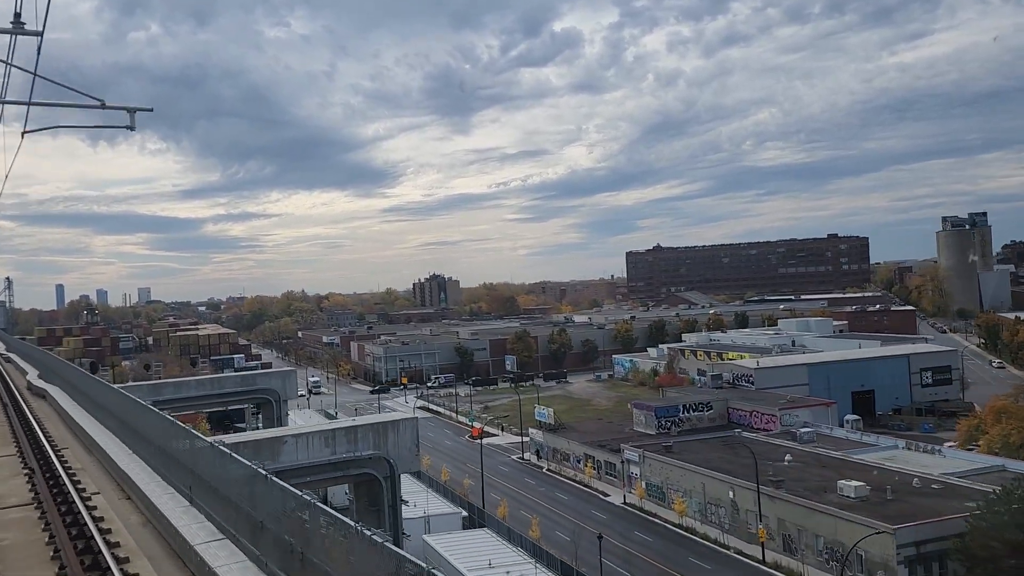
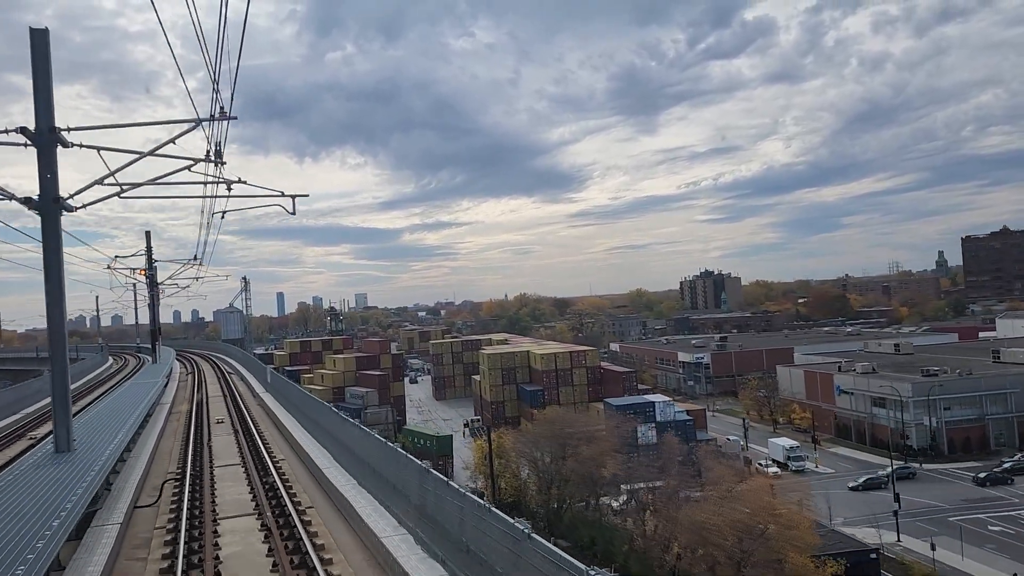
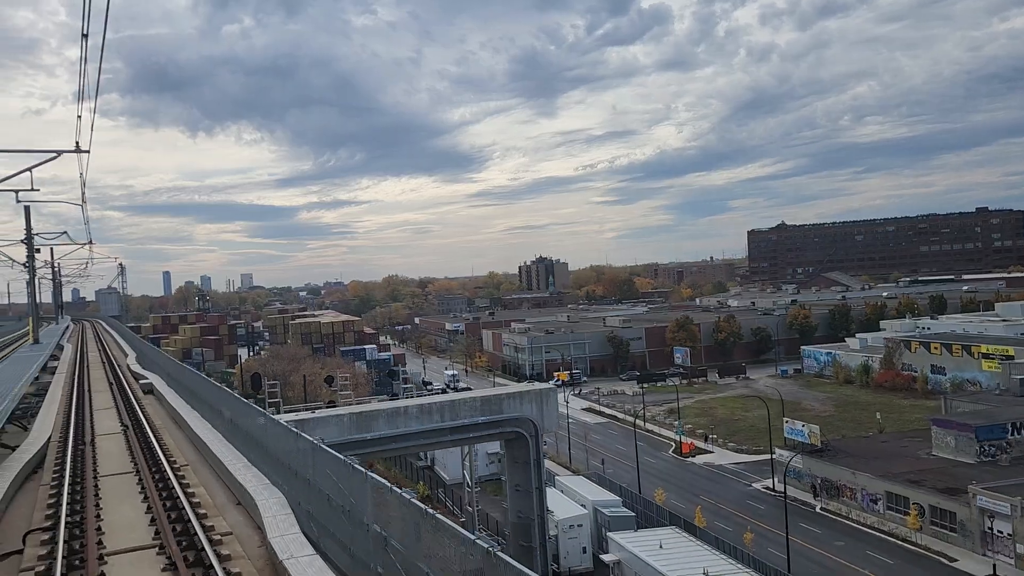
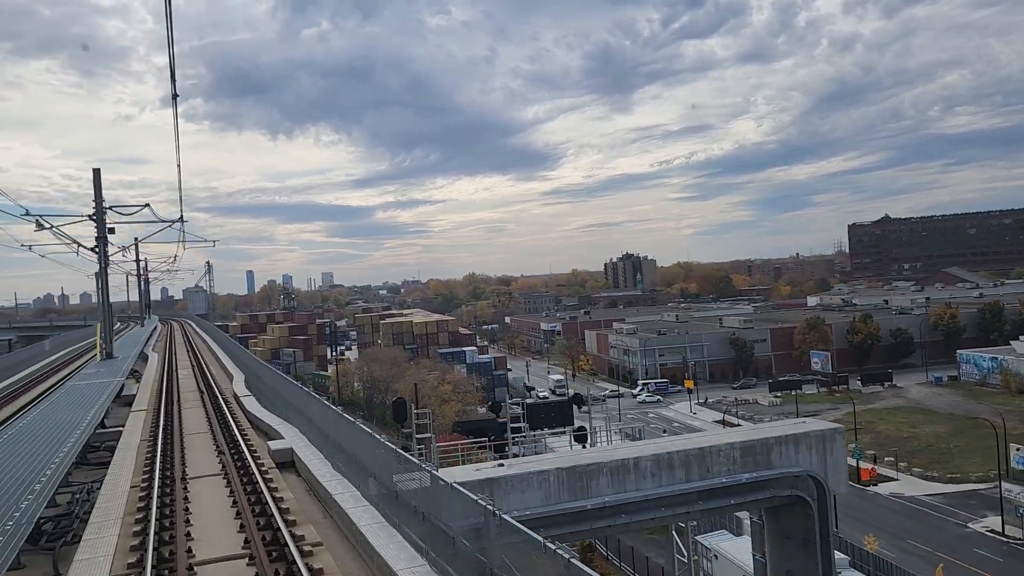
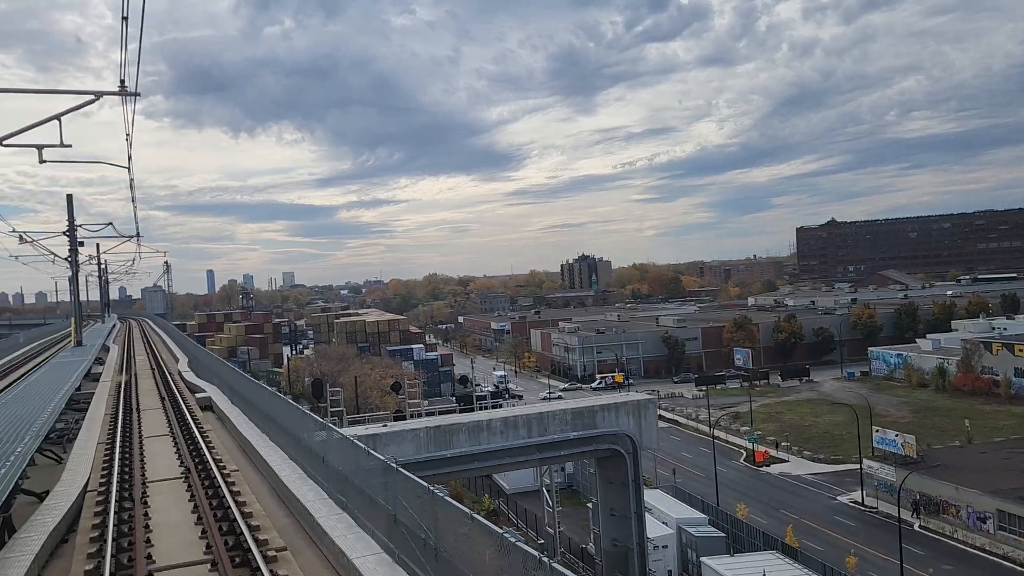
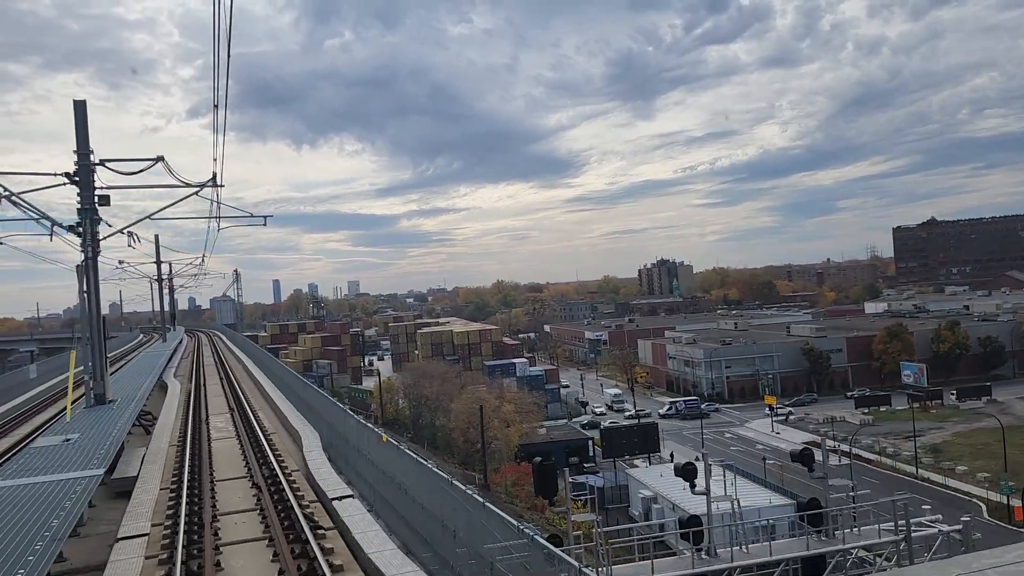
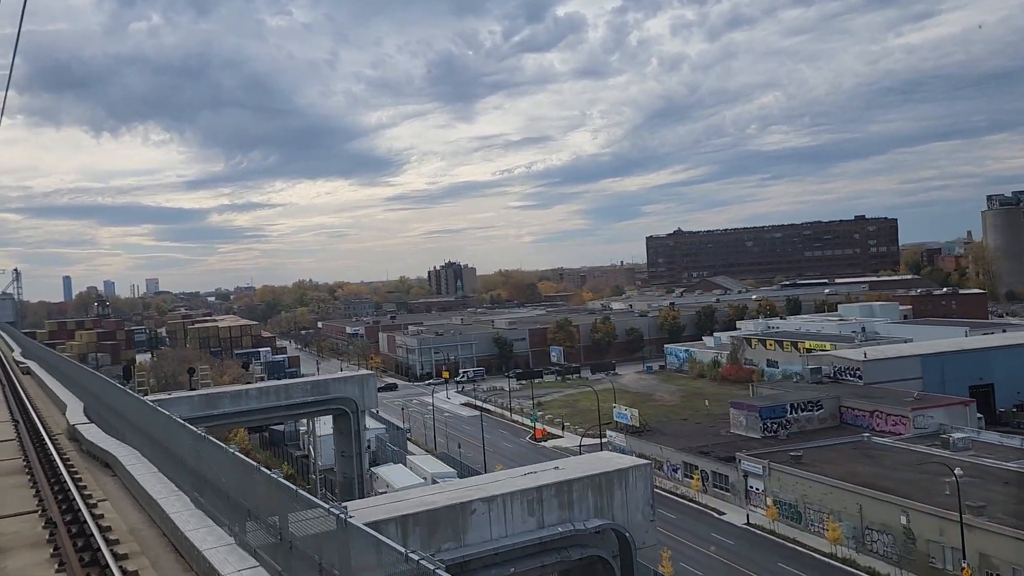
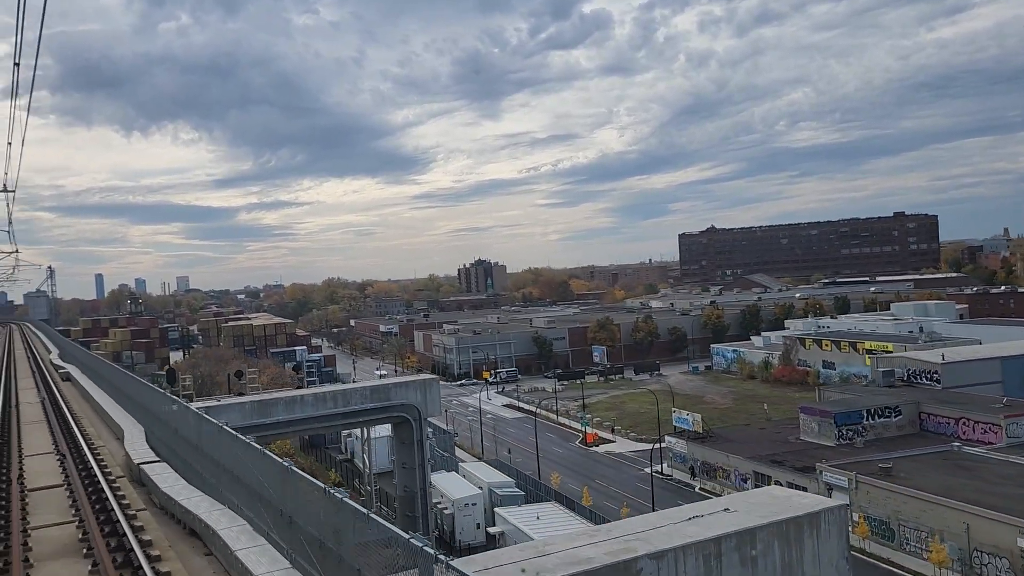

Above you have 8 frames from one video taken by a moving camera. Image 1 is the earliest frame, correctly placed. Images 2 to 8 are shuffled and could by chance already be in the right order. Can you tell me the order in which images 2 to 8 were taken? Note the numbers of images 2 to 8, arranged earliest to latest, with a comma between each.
7, 8, 3, 5, 4, 6, 2
